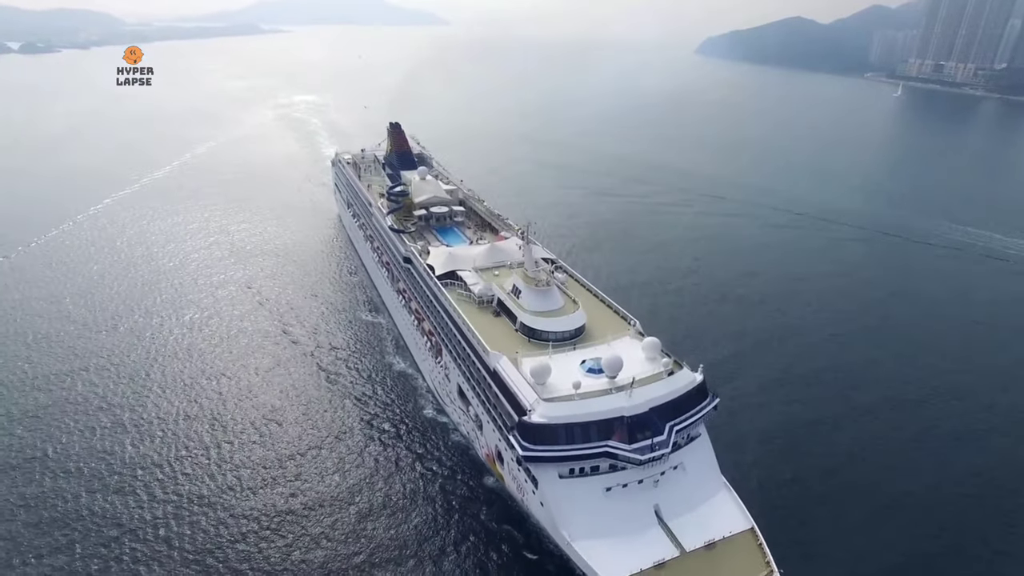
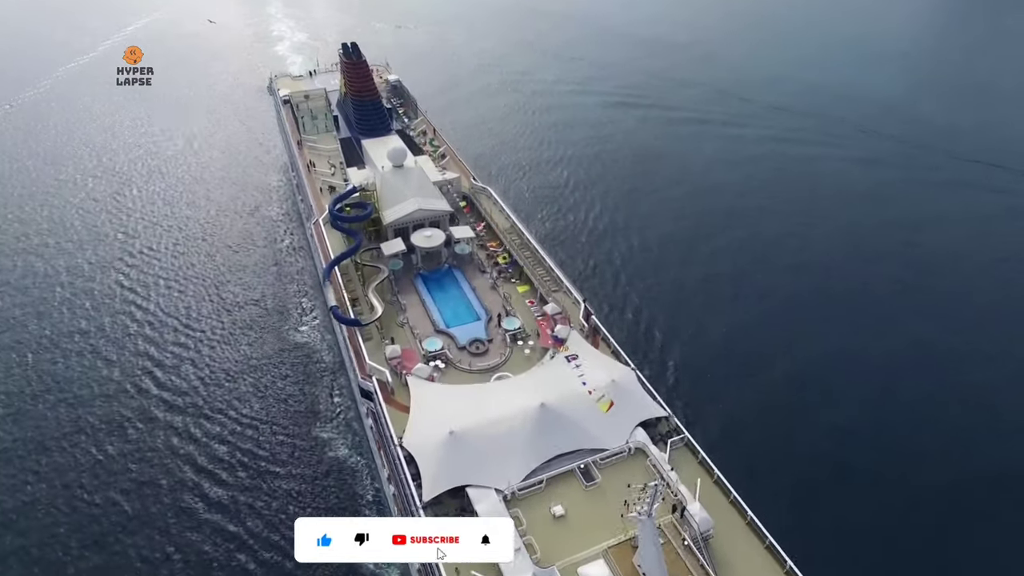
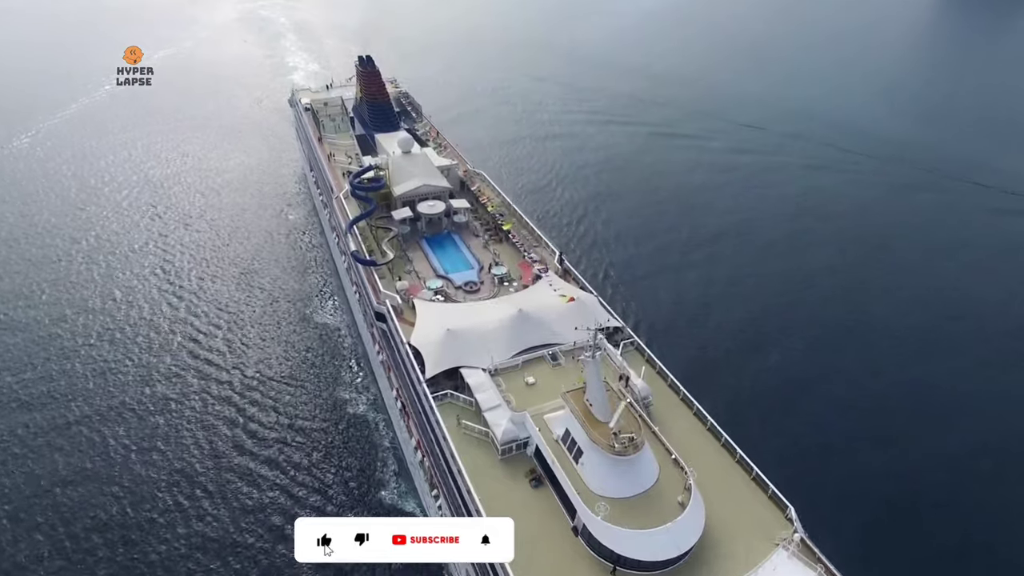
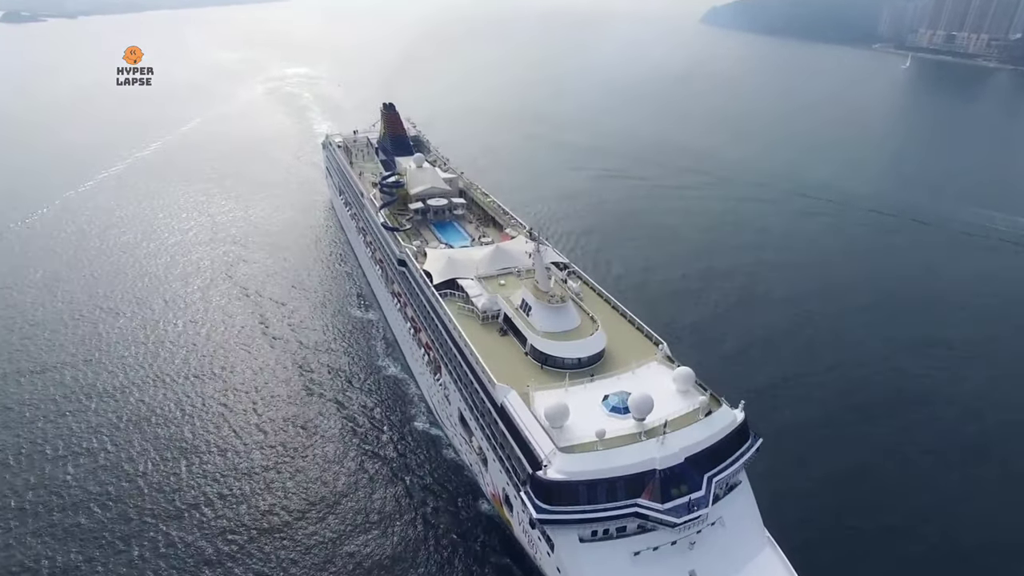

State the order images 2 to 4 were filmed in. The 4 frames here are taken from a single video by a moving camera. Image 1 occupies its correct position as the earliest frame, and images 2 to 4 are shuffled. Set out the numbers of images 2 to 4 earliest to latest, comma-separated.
4, 3, 2
